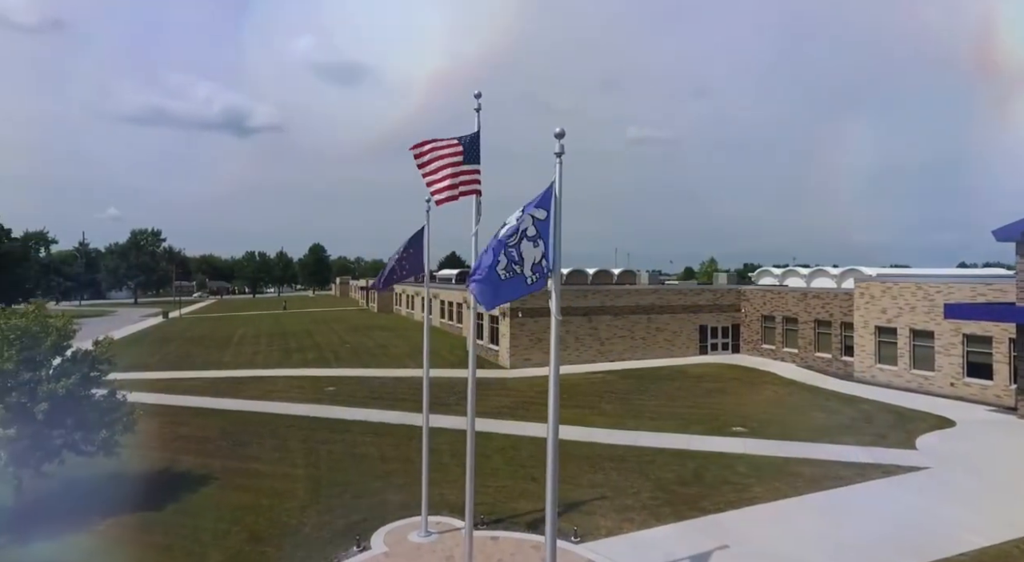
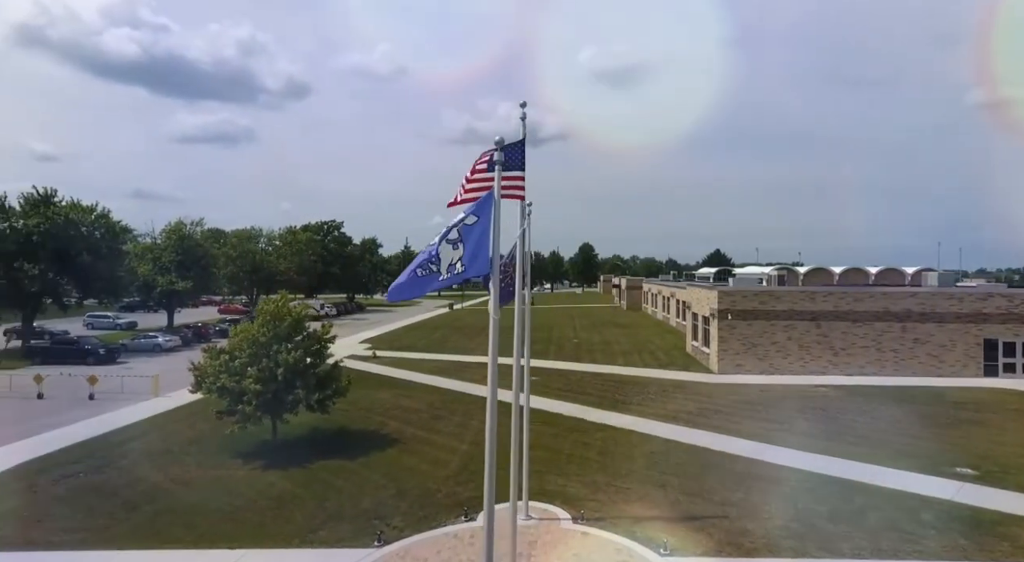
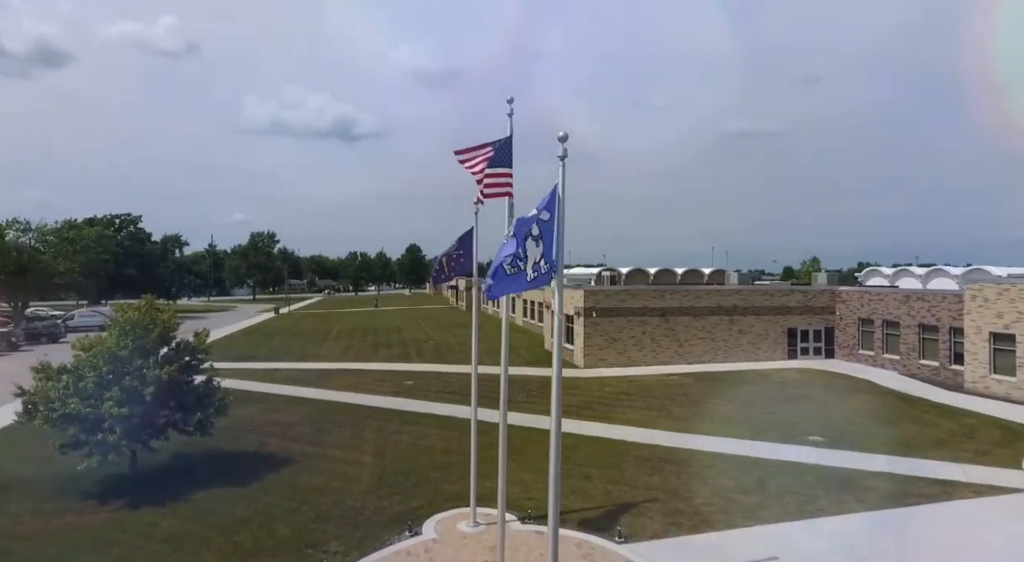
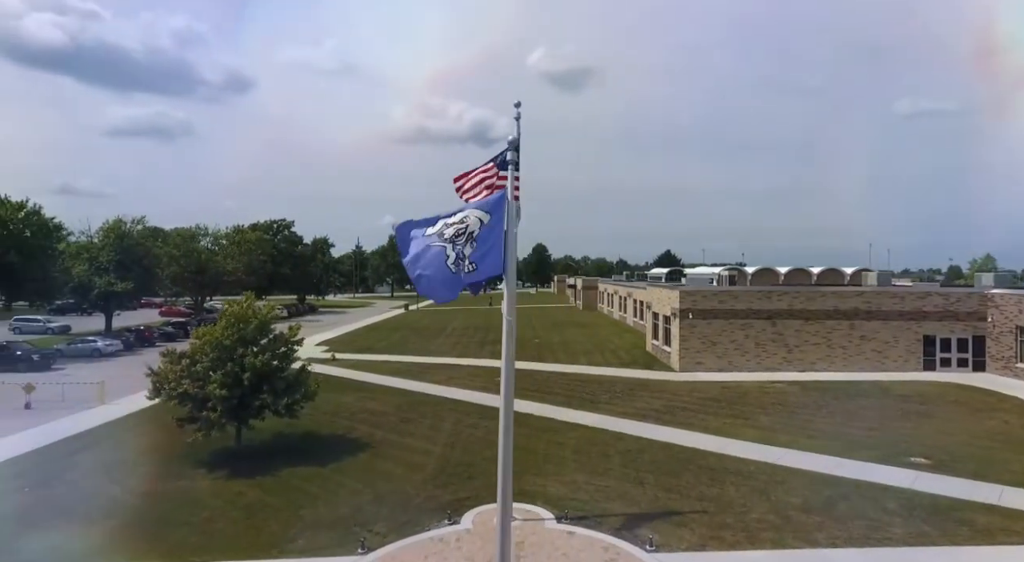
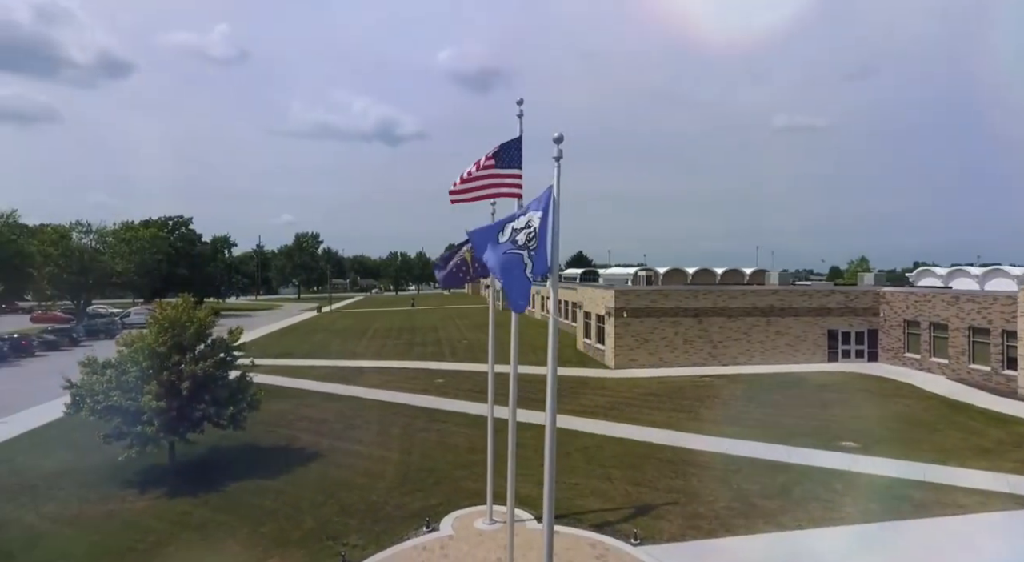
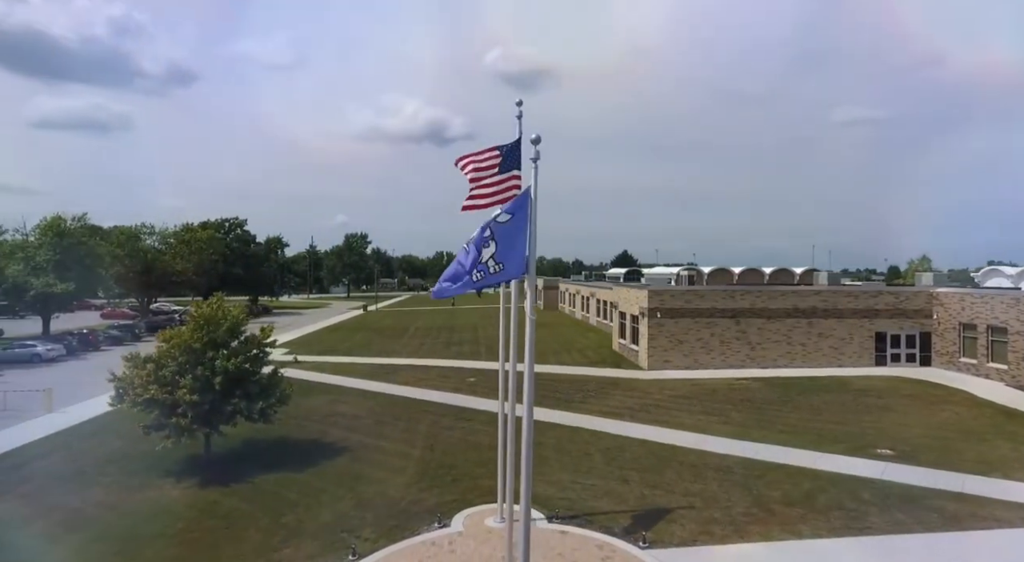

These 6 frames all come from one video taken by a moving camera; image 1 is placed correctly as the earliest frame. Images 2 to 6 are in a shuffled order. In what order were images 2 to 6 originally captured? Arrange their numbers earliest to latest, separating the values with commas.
3, 5, 6, 4, 2
